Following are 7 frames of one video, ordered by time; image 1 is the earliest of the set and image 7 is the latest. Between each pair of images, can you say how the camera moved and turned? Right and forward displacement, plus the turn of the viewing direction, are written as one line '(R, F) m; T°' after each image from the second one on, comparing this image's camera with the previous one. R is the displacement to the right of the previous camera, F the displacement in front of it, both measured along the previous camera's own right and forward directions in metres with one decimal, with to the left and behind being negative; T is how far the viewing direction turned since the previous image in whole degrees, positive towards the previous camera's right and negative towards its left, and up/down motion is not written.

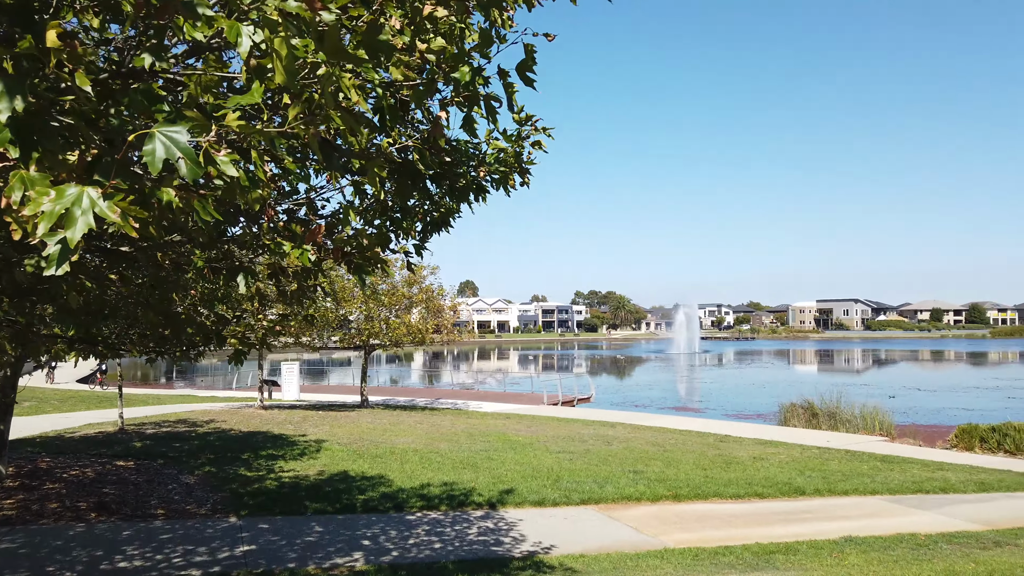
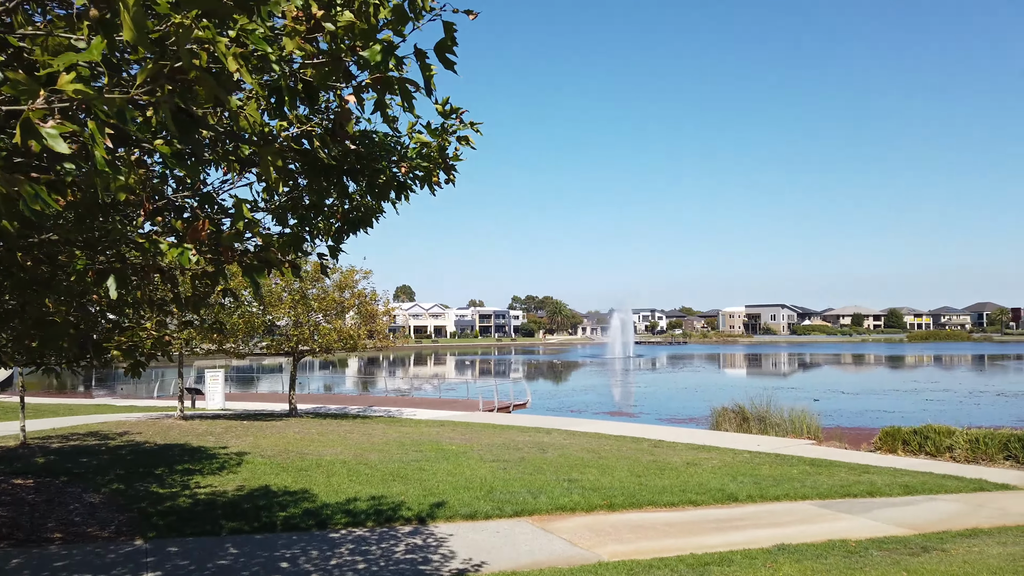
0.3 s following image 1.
(+0.1, +0.3) m; +5°
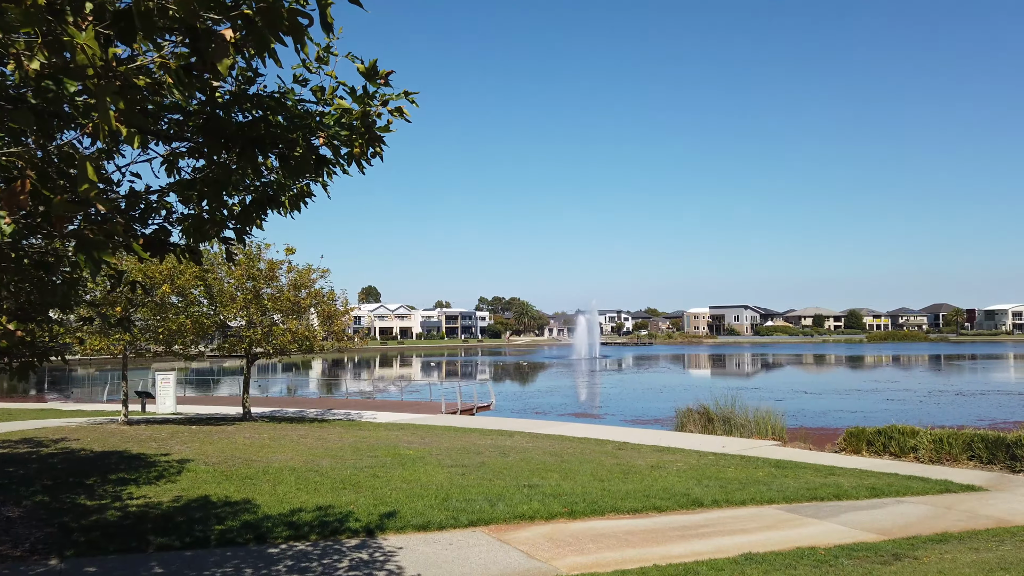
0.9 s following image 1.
(+0.1, +0.5) m; +3°
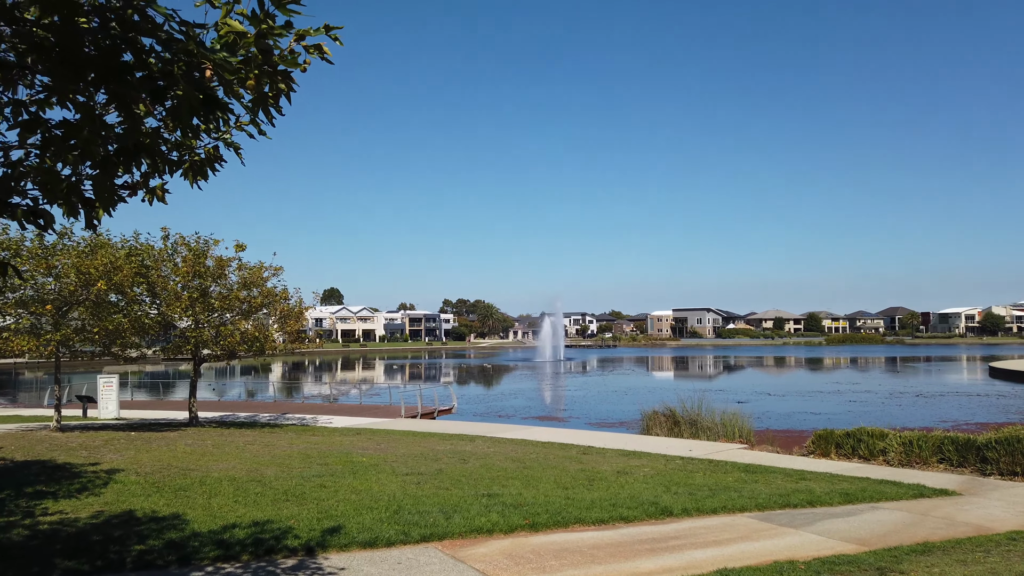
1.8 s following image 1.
(+0.1, +0.8) m; +3°
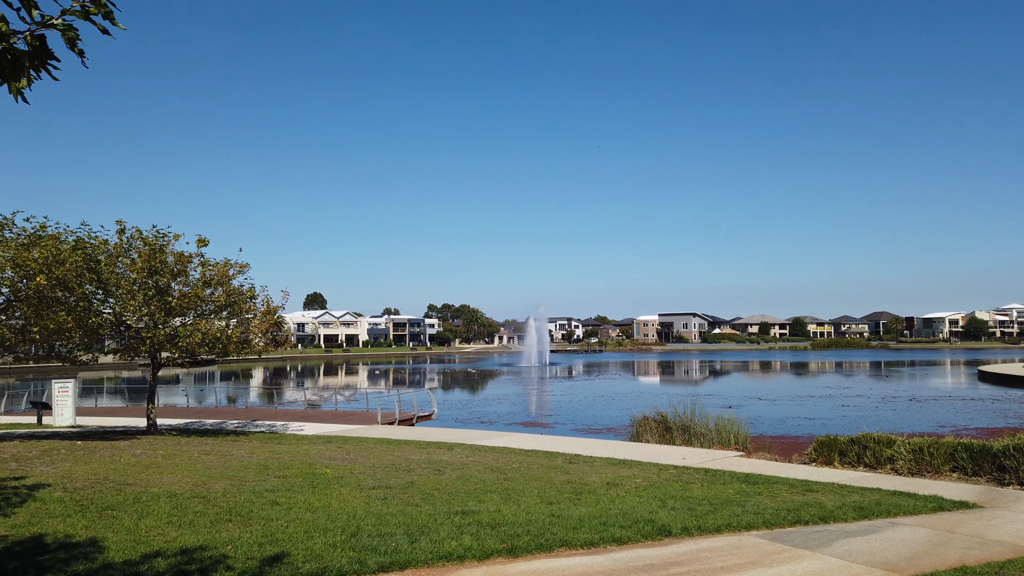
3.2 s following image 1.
(+0.1, +1.3) m; +1°
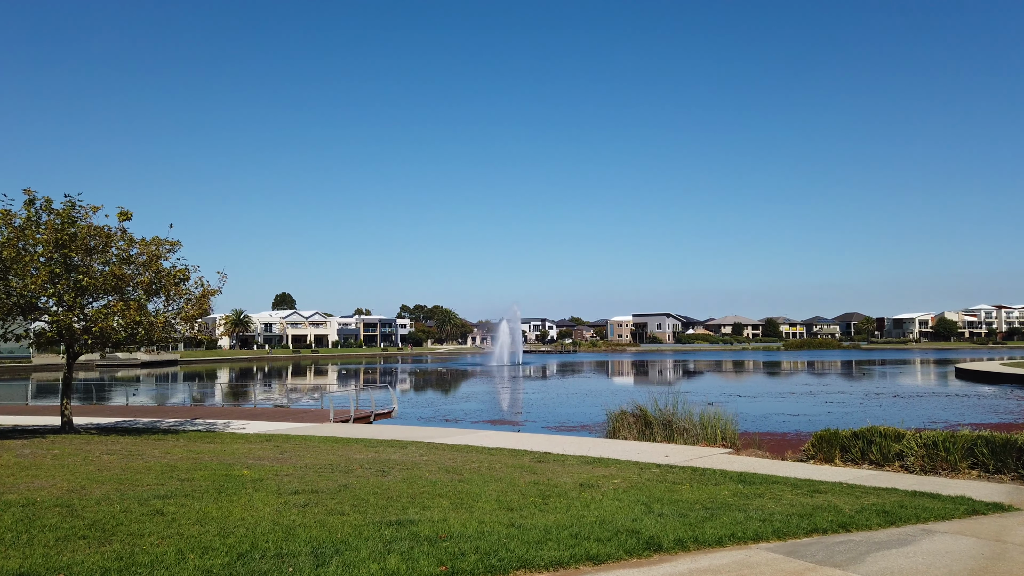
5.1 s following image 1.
(+0.3, +2.1) m; +2°
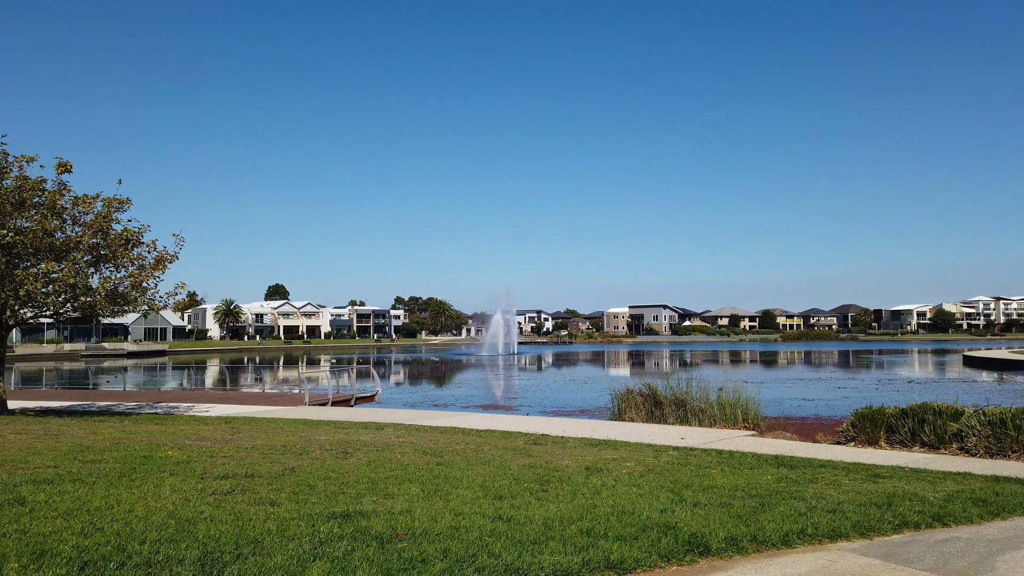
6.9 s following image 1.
(+0.1, +2.2) m; 0°
